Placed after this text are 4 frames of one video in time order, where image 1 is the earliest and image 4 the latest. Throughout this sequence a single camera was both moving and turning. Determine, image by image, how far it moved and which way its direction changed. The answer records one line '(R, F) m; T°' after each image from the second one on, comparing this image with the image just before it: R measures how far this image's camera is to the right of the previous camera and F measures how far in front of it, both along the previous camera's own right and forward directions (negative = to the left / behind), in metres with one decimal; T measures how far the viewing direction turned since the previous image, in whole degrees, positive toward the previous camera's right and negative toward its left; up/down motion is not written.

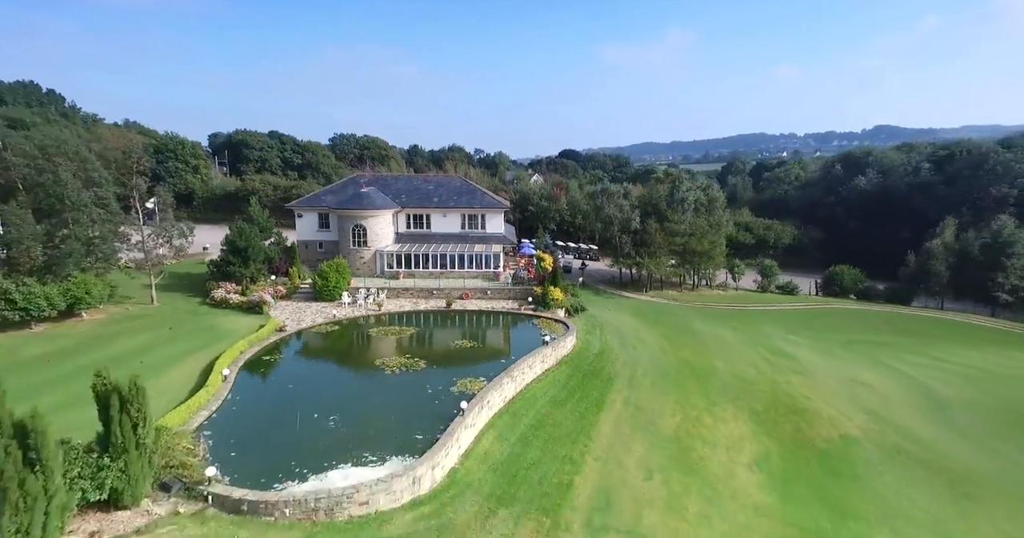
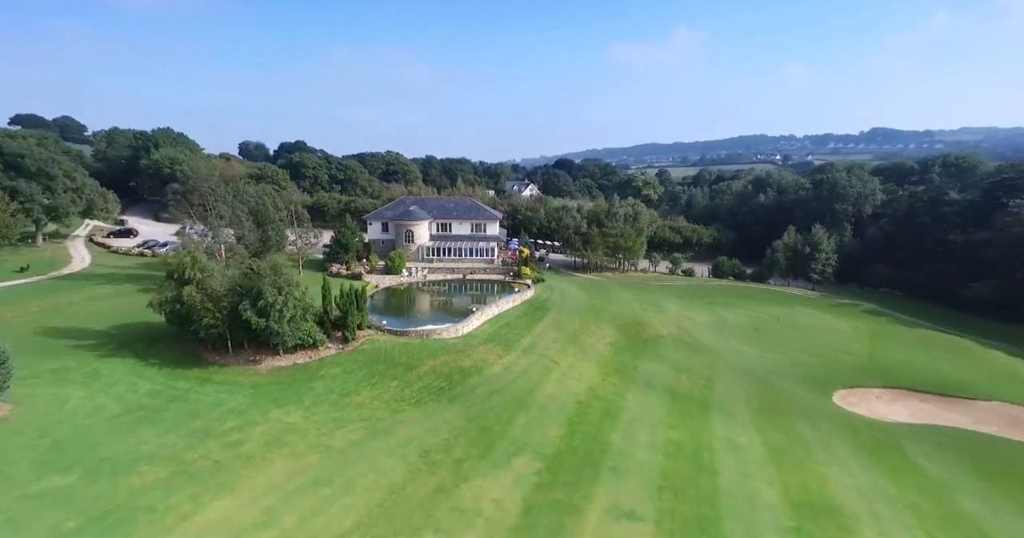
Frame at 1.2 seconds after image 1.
(+1.4, -20.3) m; -1°
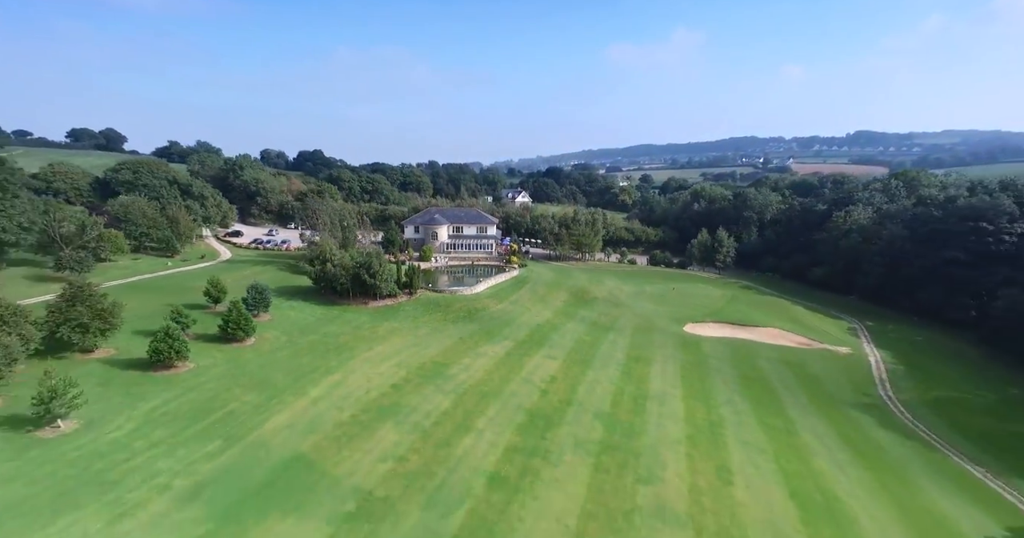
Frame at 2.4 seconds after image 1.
(+0.6, -22.7) m; 0°
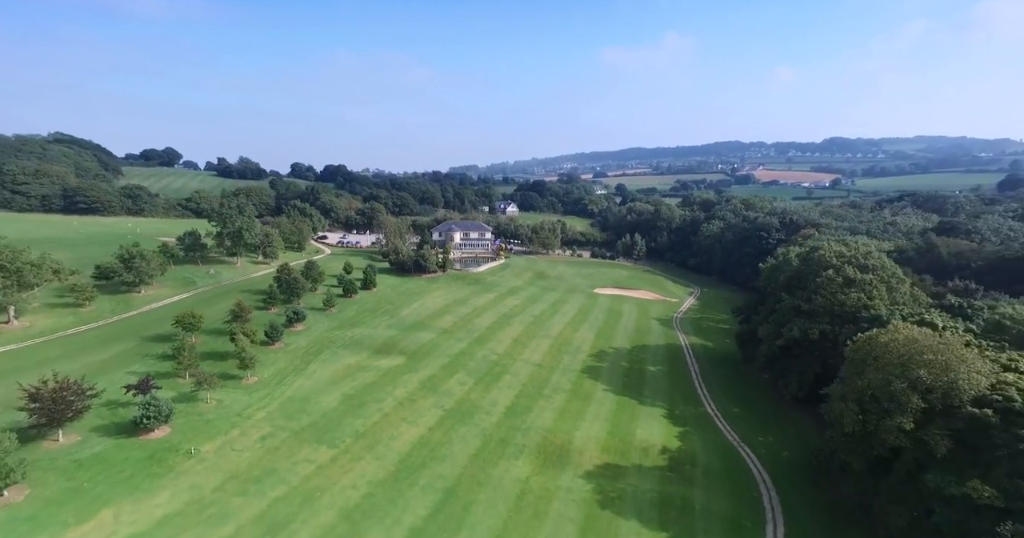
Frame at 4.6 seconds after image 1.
(+1.5, -40.1) m; 0°
